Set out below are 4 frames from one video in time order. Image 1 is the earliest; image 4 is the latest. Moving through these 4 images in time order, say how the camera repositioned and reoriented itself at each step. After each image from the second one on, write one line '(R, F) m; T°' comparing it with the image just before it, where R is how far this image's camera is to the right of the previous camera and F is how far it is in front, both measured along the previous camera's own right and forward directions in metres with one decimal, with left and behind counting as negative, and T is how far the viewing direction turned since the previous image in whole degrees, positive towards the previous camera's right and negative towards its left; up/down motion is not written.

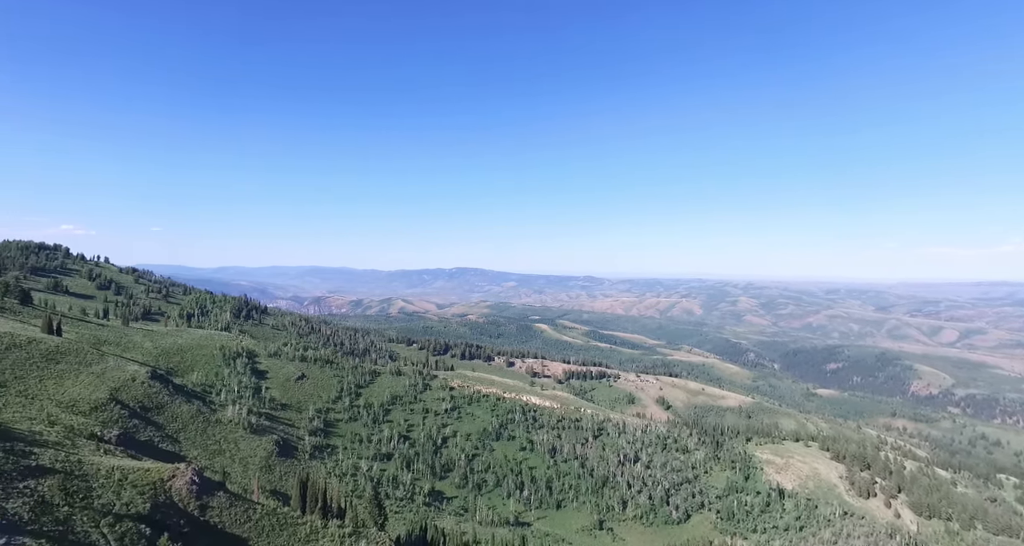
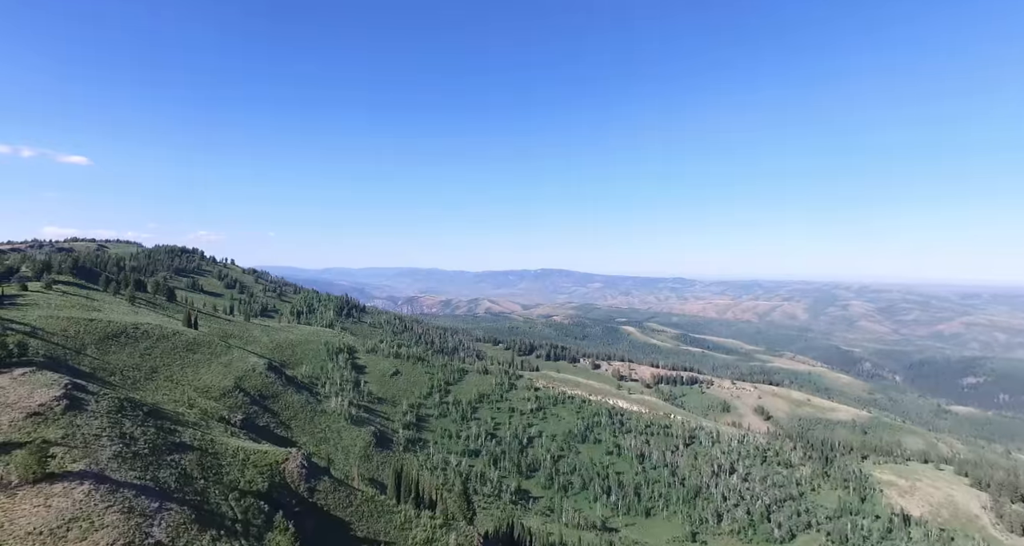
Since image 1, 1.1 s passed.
(-0.9, -6.4) m; -9°
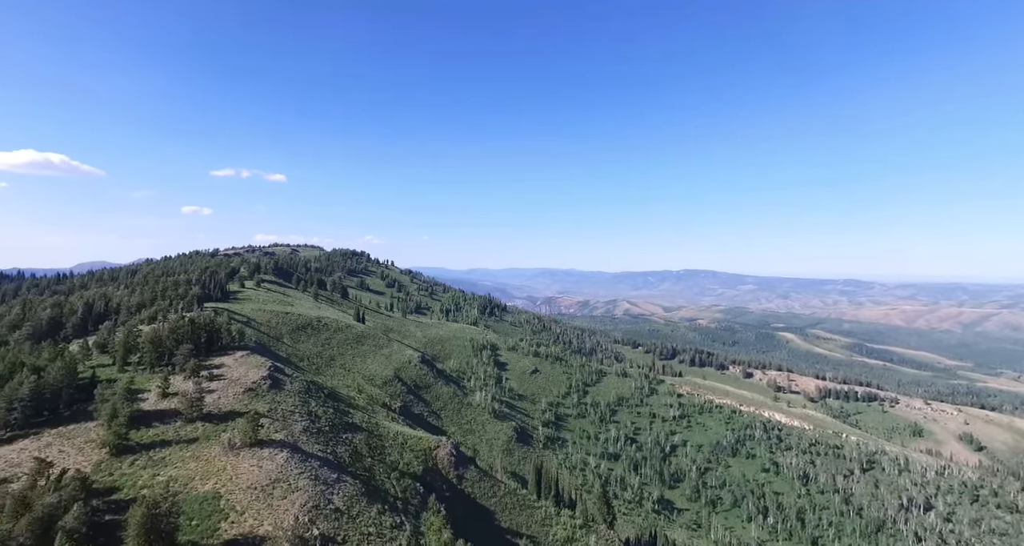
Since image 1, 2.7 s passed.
(-1.4, -4.4) m; -14°
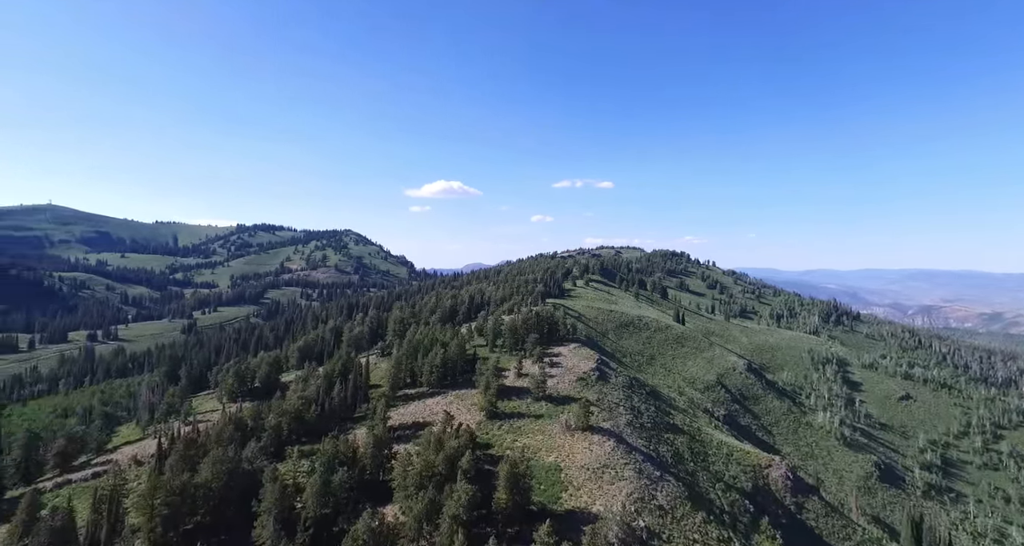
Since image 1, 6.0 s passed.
(-0.1, -2.3) m; -32°
